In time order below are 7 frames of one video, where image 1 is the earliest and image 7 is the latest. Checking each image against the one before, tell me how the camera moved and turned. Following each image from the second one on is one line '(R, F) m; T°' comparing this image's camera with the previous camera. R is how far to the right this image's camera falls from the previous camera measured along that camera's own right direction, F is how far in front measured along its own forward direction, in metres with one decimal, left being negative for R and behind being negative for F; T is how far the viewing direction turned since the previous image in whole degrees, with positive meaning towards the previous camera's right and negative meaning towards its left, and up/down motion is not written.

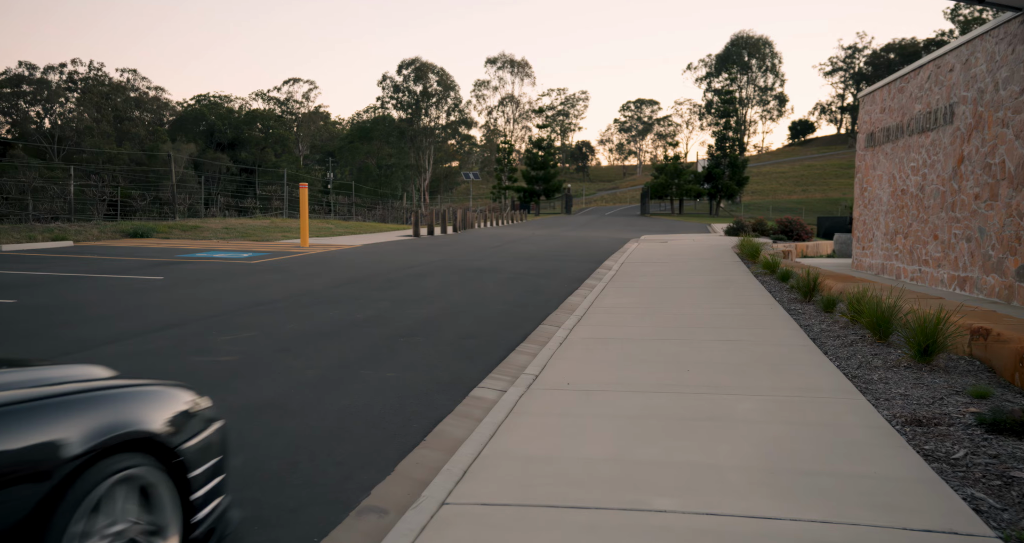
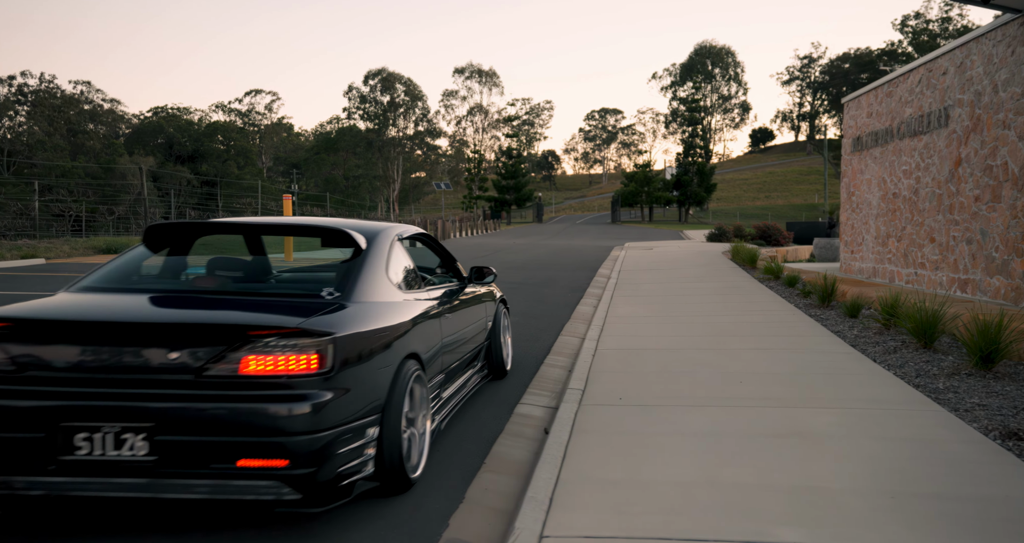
(-0.6, +0.3) m; +3°
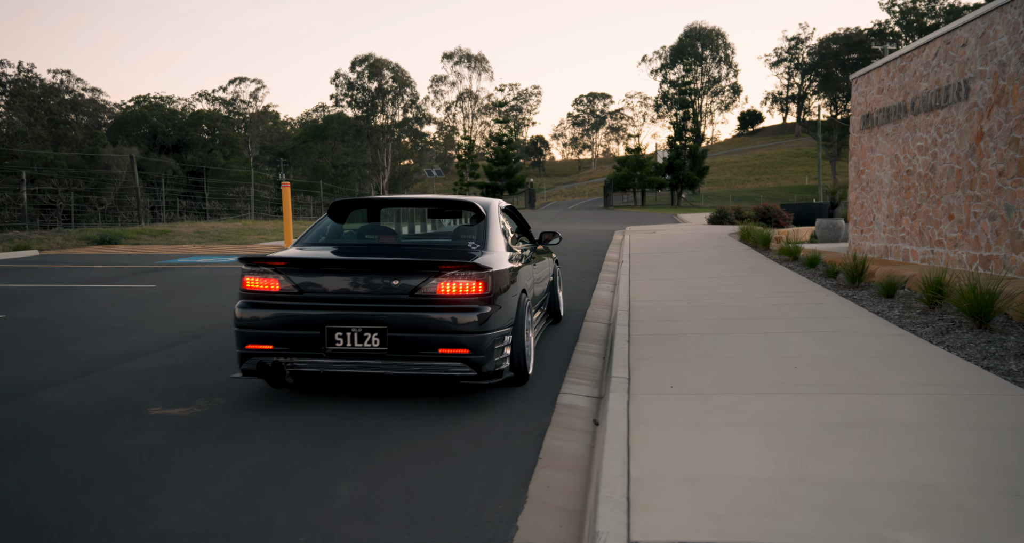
(-0.4, +0.3) m; +1°
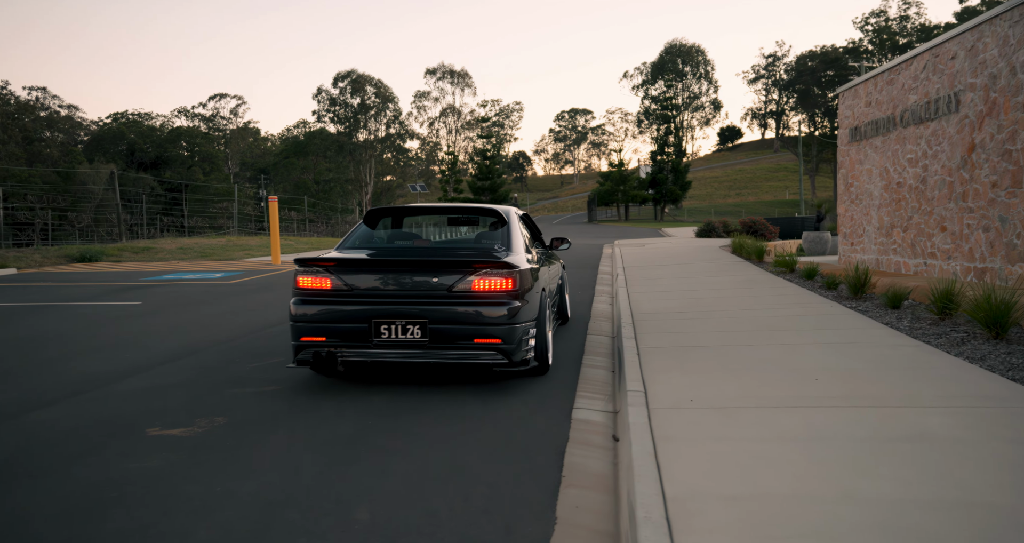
(-0.2, +0.2) m; +2°
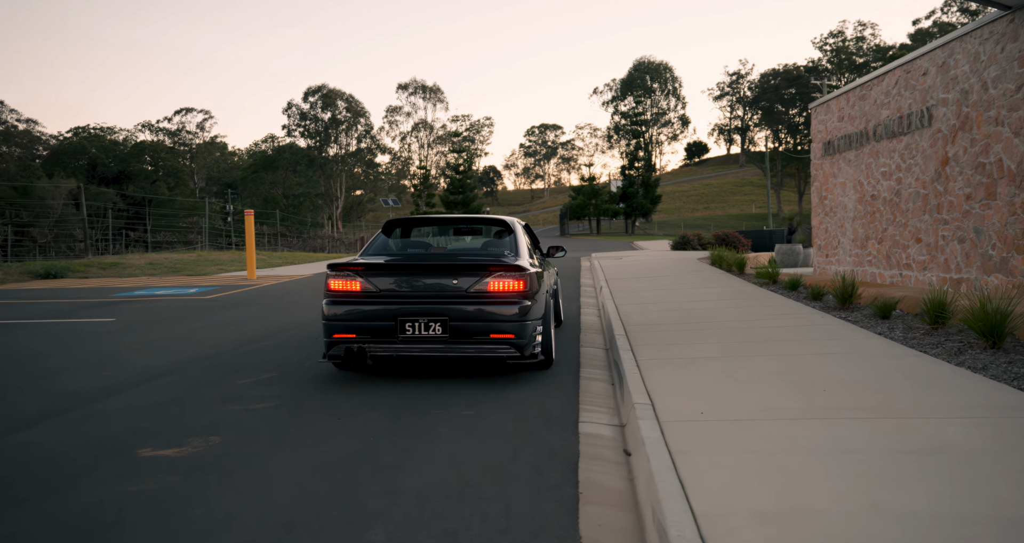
(-0.2, +0.1) m; +3°
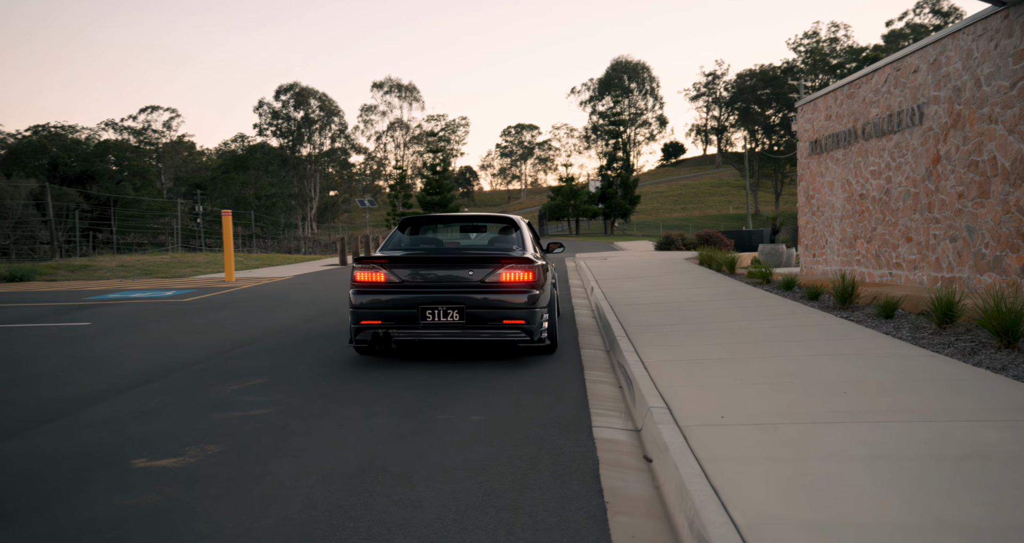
(-0.2, +0.3) m; +2°
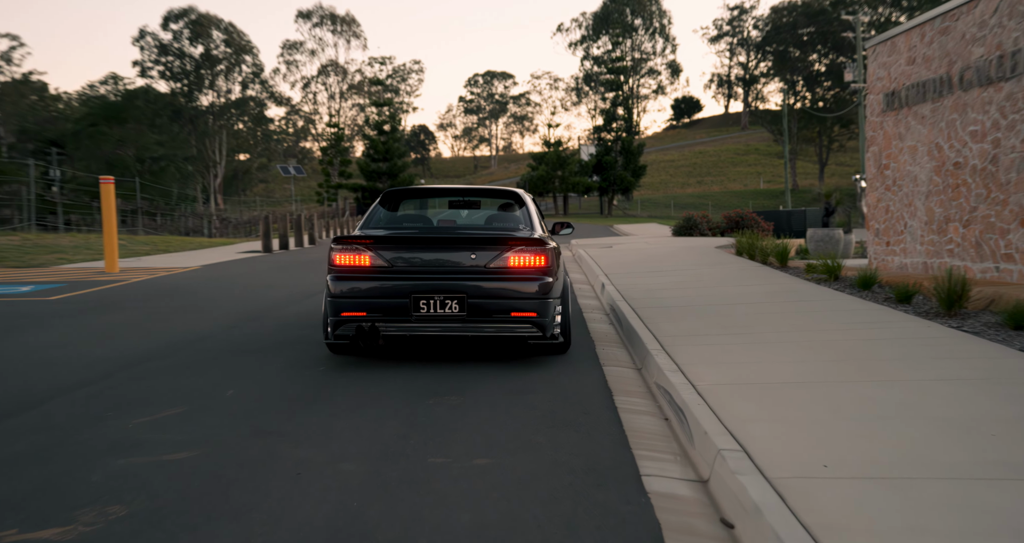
(+0.5, +2.3) m; -2°
